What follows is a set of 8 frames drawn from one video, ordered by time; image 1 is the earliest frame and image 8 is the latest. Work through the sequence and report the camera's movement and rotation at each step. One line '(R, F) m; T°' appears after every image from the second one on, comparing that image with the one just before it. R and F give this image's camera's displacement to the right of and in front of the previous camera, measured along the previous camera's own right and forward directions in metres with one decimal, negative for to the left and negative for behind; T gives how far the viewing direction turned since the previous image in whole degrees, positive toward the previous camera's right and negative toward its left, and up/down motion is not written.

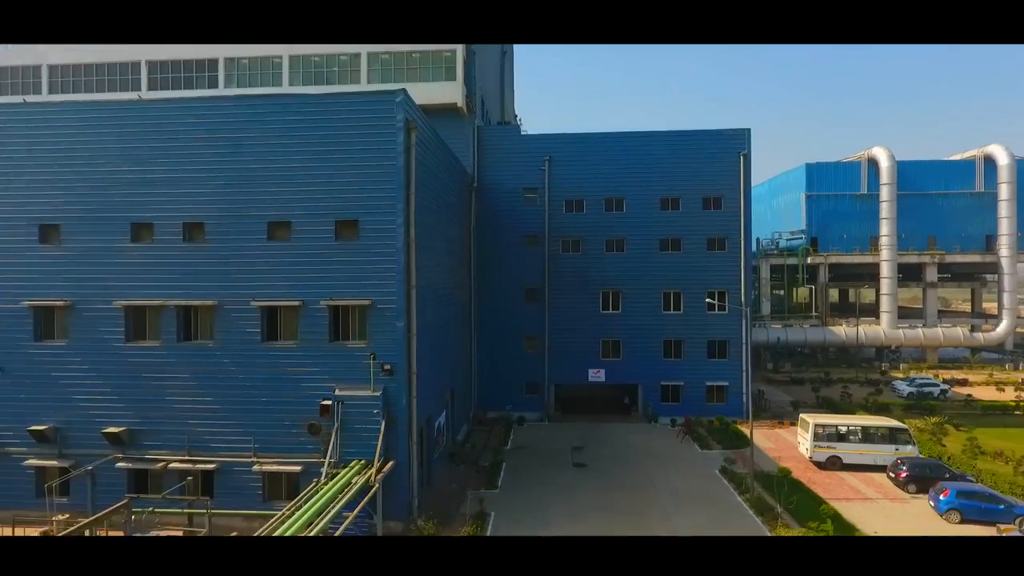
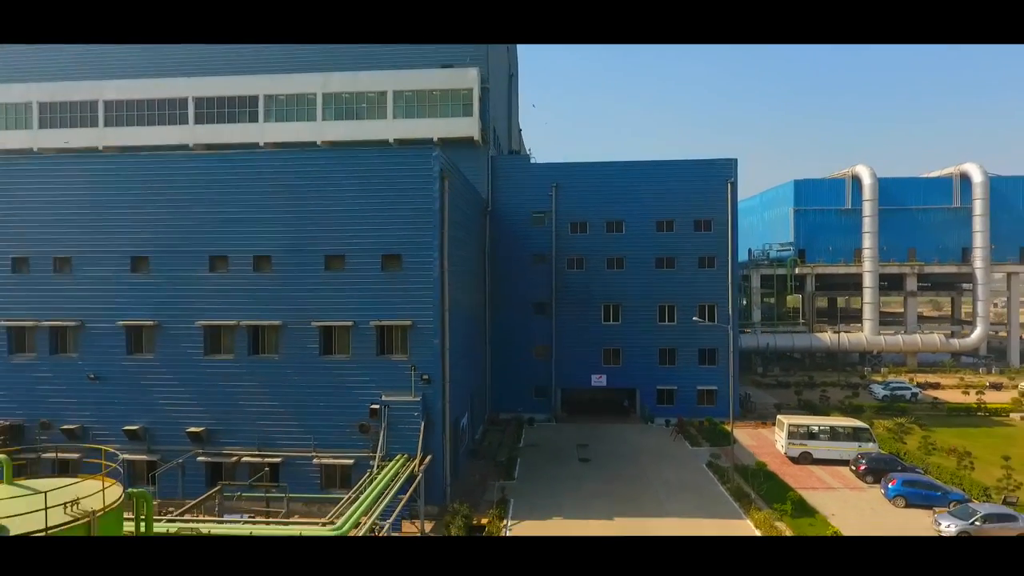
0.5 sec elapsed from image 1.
(-0.1, -1.0) m; 0°
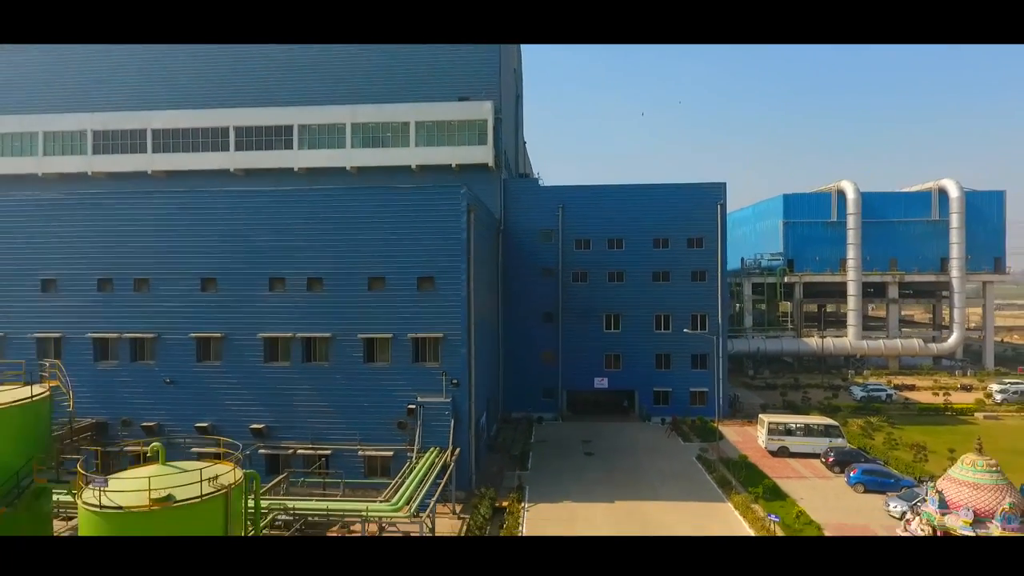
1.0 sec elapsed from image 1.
(-0.2, -1.0) m; 0°
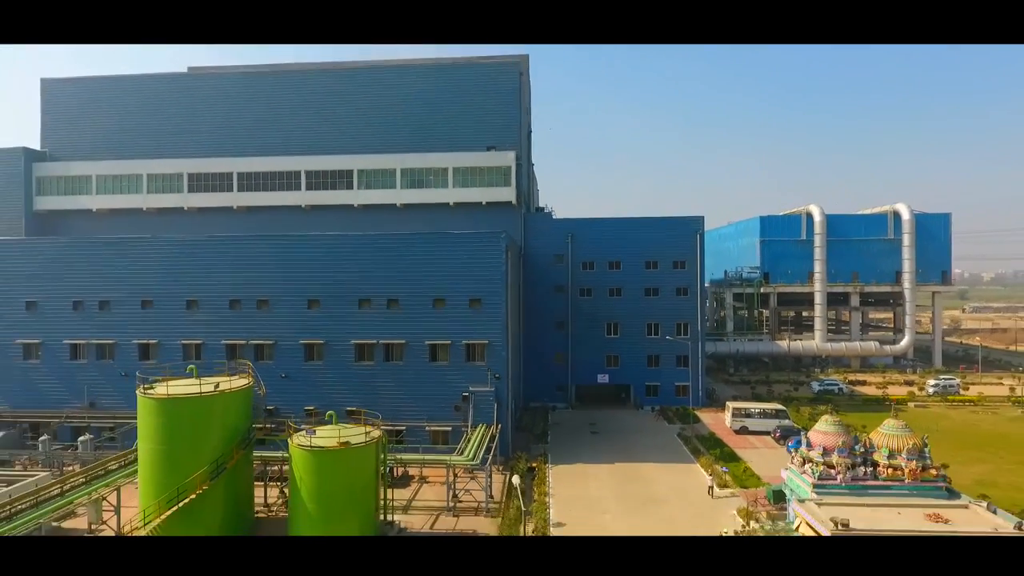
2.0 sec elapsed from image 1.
(-0.4, -2.5) m; 0°
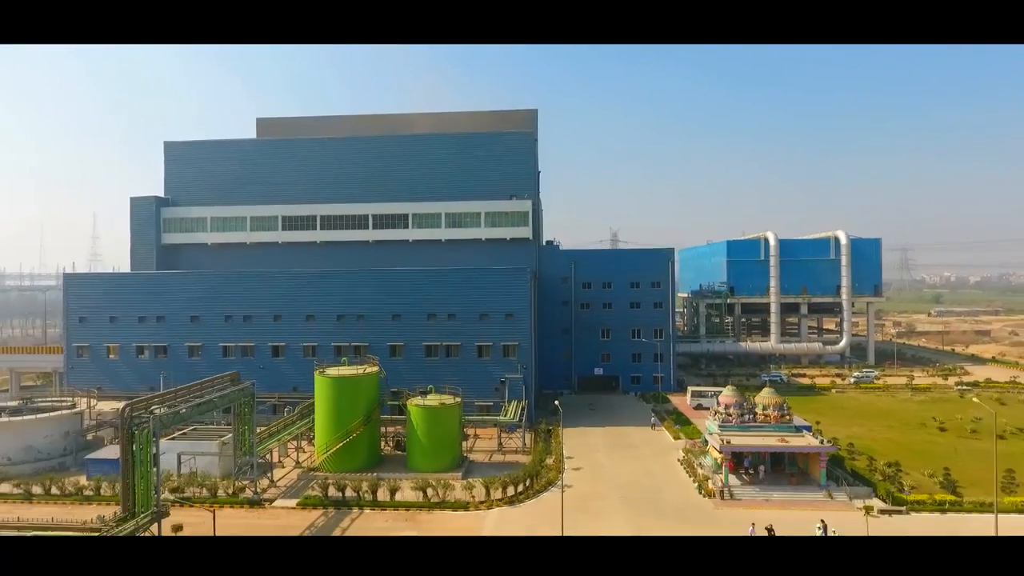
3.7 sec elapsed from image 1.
(-0.5, -4.3) m; 0°
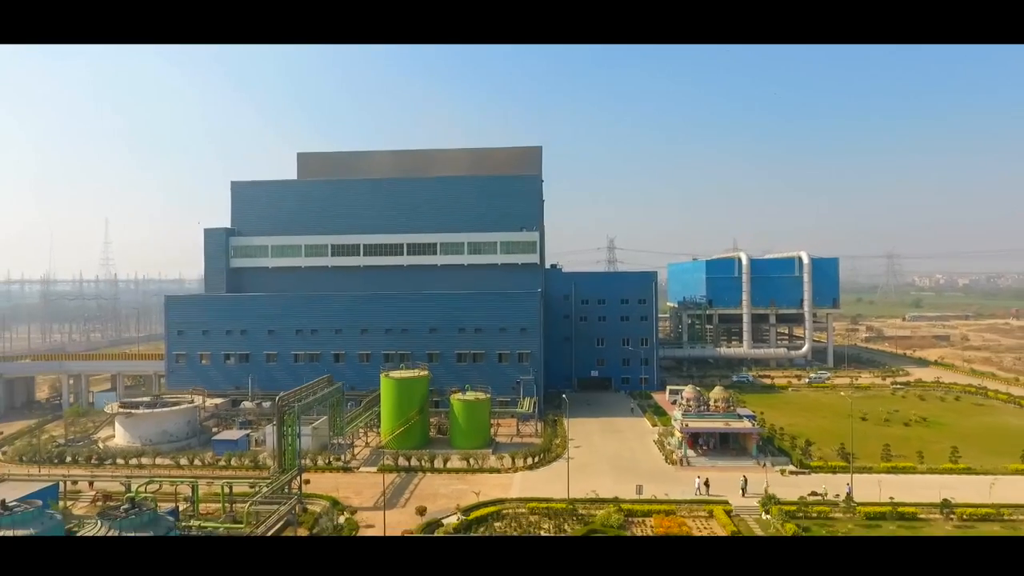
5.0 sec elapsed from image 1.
(-0.3, -3.7) m; 0°
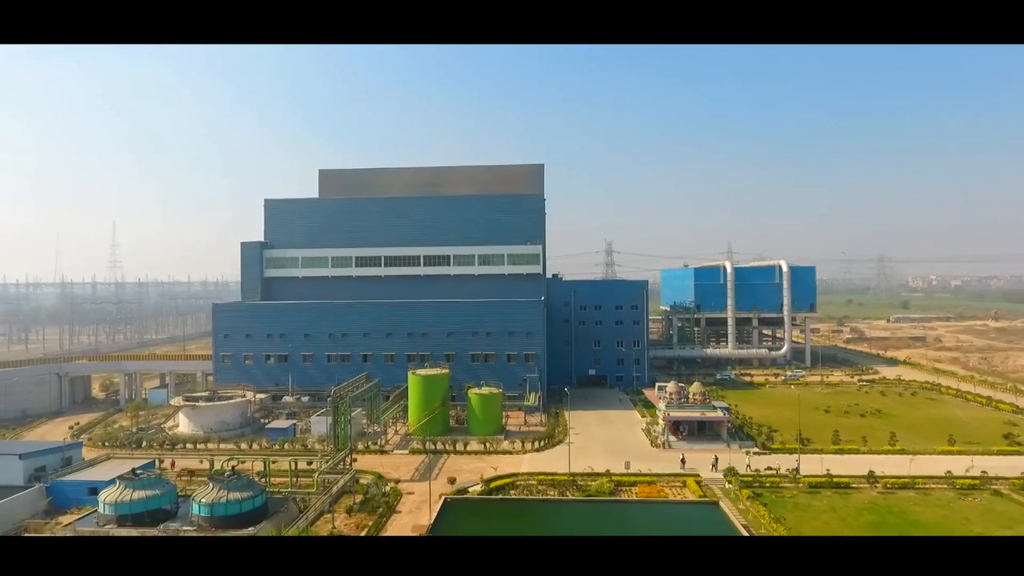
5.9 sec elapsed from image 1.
(-0.2, -2.5) m; 0°
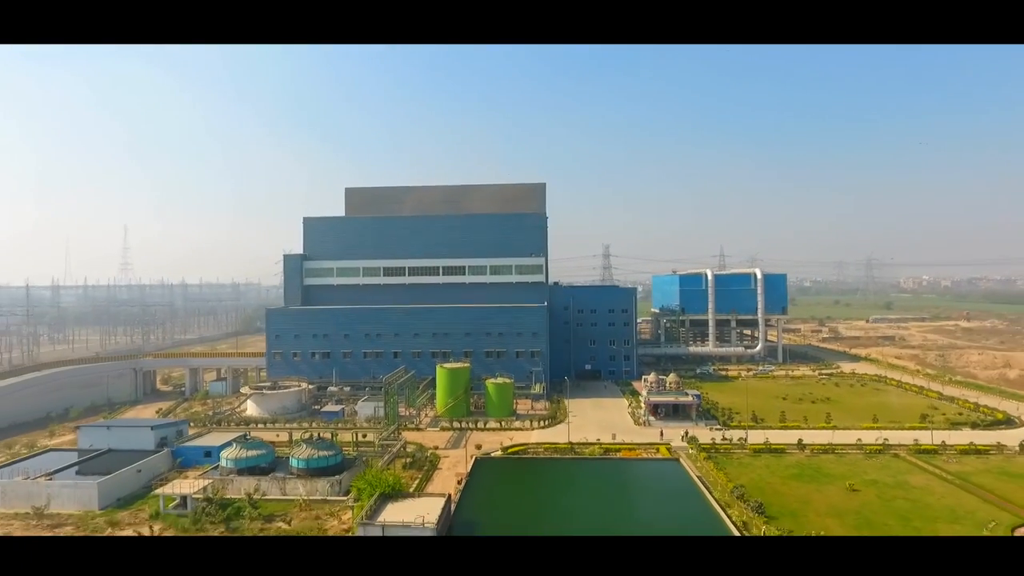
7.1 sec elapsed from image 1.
(-0.3, -3.8) m; 0°
